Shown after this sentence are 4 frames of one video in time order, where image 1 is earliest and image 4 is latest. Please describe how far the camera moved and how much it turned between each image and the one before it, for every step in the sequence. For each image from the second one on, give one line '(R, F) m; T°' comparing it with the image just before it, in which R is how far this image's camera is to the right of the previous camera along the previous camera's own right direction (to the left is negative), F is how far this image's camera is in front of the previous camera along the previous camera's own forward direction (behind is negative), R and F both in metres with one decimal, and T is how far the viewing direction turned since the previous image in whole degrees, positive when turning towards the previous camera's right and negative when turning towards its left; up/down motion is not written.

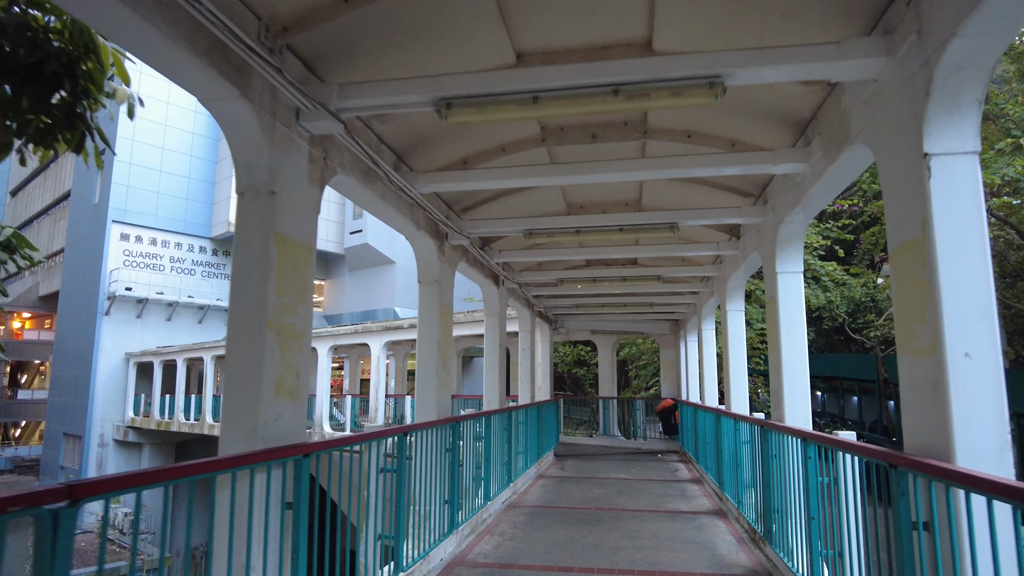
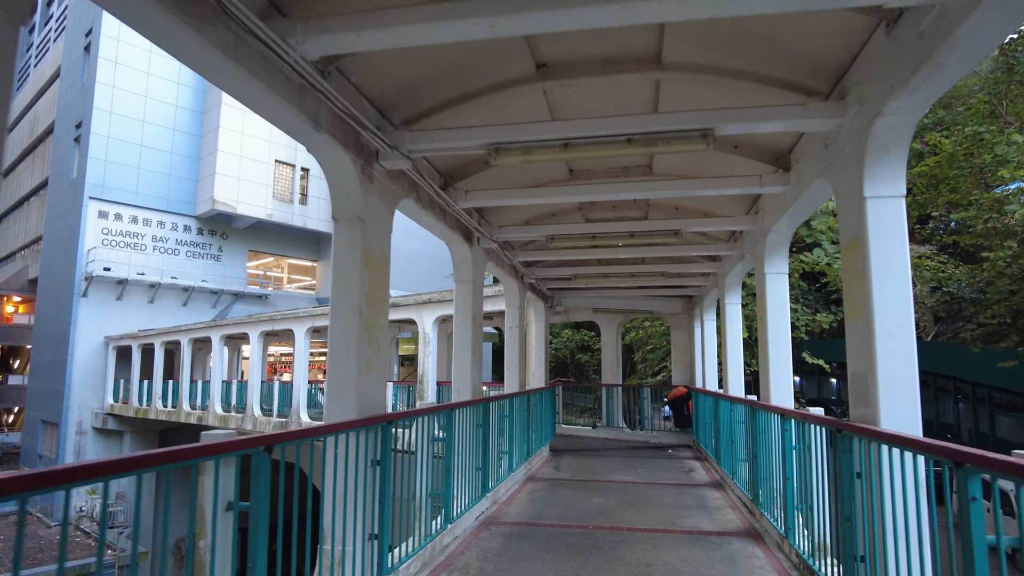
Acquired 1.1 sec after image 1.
(+0.2, +1.4) m; -1°
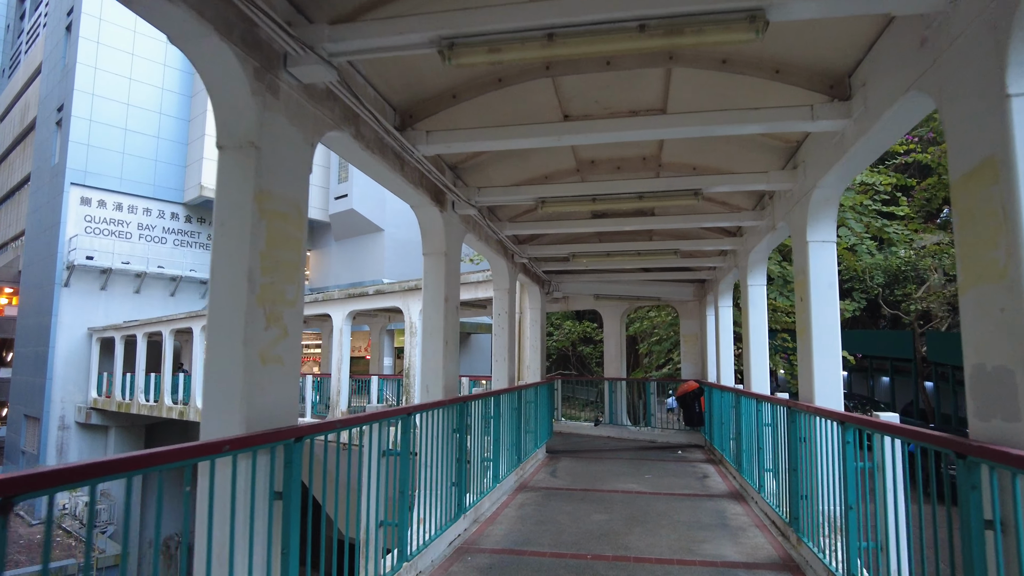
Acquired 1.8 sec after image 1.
(+0.1, +0.9) m; 0°
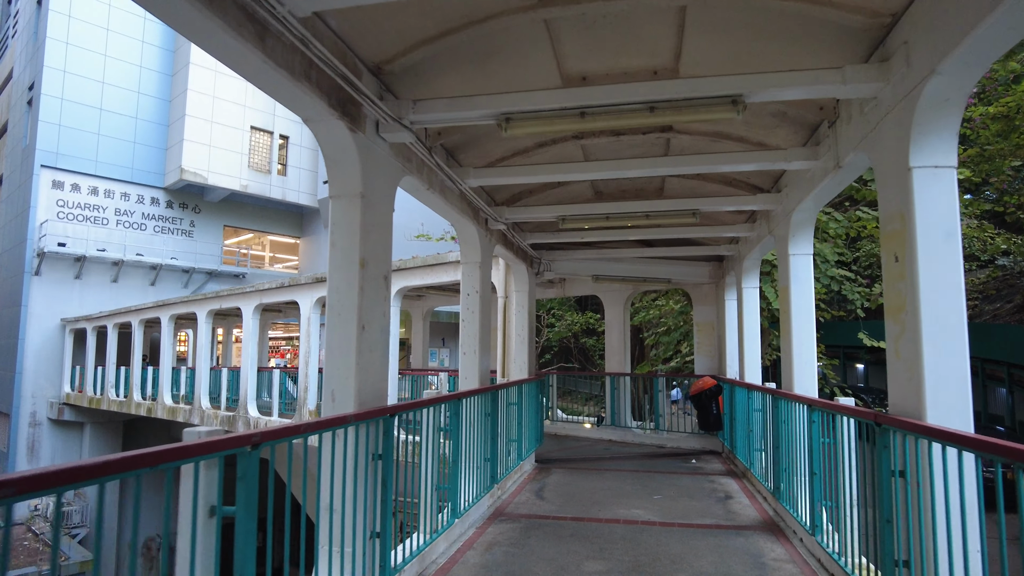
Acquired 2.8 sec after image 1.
(+0.2, +1.3) m; 0°
